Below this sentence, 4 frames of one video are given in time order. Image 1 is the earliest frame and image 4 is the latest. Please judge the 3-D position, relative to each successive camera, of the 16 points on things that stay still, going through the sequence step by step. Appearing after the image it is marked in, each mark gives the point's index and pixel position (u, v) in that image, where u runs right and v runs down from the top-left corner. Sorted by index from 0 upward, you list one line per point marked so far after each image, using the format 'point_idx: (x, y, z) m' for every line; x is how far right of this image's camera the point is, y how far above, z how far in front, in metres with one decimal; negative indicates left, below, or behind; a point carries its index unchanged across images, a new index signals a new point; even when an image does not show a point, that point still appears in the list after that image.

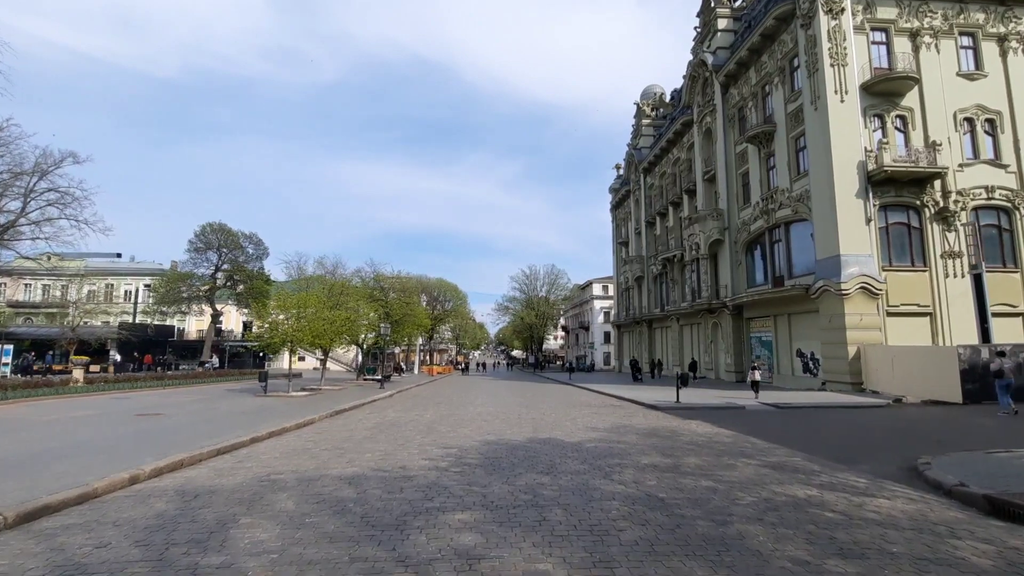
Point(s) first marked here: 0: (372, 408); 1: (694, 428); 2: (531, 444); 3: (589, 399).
0: (-4.3, -3.7, +16.9) m
1: (+3.8, -2.9, +11.2) m
2: (+0.3, -2.6, +9.0) m
3: (+2.7, -4.0, +19.5) m
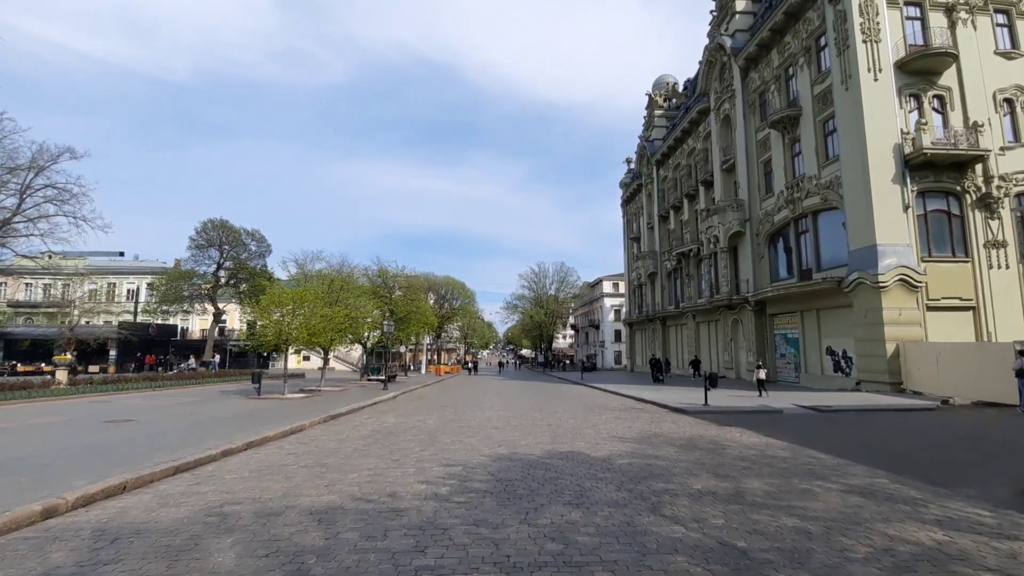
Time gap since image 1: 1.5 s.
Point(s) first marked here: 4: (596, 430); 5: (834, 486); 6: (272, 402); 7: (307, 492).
0: (-4.0, -3.5, +15.4) m
1: (+4.0, -2.7, +9.6) m
2: (+0.5, -2.4, +7.5) m
3: (+3.1, -3.8, +17.9) m
4: (+1.6, -2.7, +10.5) m
5: (+3.6, -2.2, +6.2) m
6: (-7.8, -3.7, +17.8) m
7: (-2.3, -2.3, +6.1) m
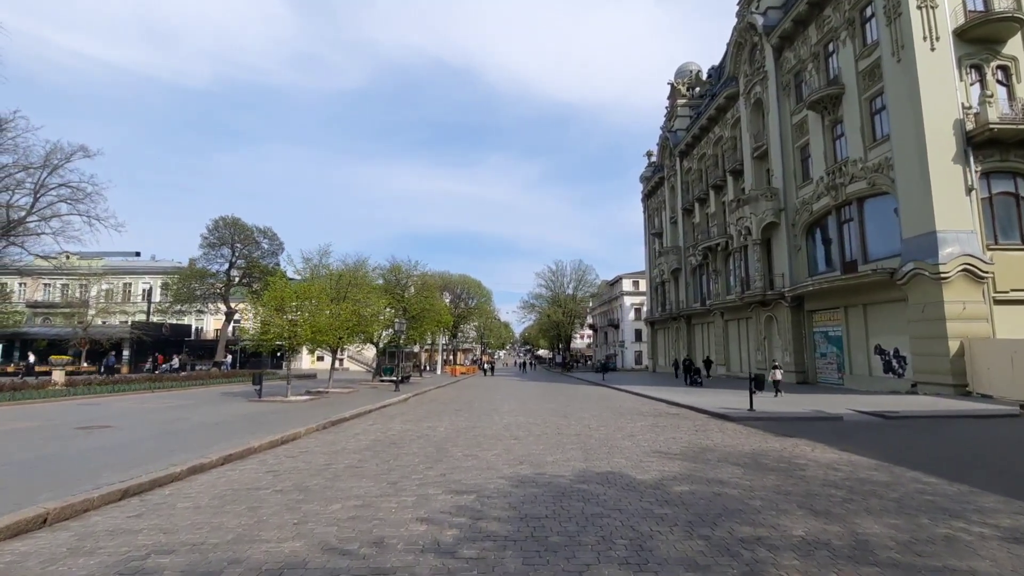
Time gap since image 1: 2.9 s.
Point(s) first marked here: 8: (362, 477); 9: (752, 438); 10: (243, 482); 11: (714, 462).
0: (-3.5, -3.3, +13.9) m
1: (+4.4, -2.4, +7.9) m
2: (+0.8, -2.1, +5.9) m
3: (+3.7, -3.5, +16.2) m
4: (+2.0, -2.5, +8.9) m
5: (+3.9, -2.0, +4.5) m
6: (-7.2, -3.5, +16.5) m
7: (-2.0, -2.1, +4.6) m
8: (-1.8, -2.3, +6.6) m
9: (+4.2, -2.6, +9.5) m
10: (-3.3, -2.4, +6.8) m
11: (+2.7, -2.3, +7.2) m
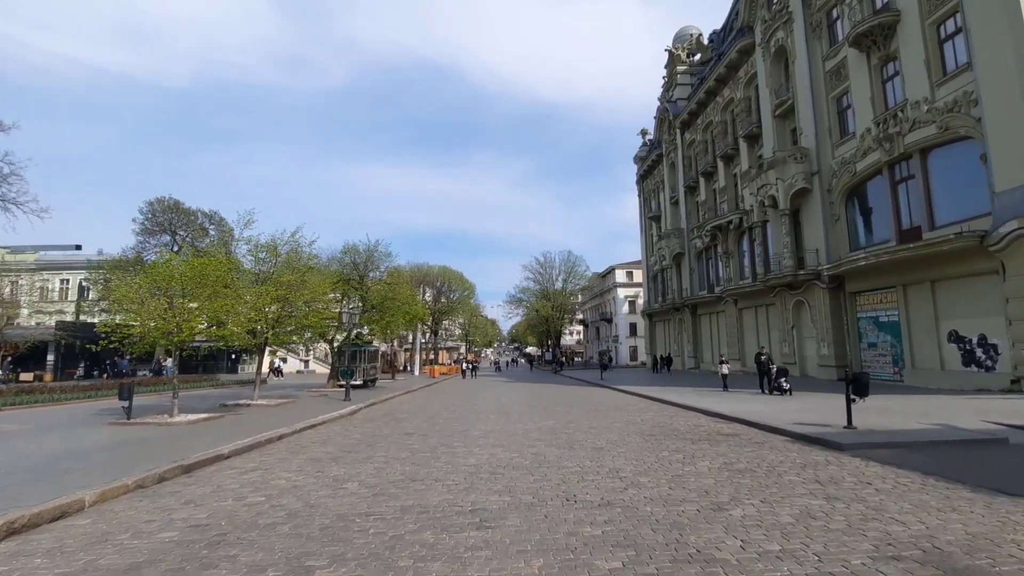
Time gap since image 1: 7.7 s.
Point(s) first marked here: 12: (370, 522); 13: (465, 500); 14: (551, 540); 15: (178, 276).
0: (-3.9, -2.7, +8.9) m
1: (+4.1, -1.7, +3.1) m
2: (+0.6, -1.4, +0.9) m
3: (+3.2, -2.8, +11.4) m
4: (+1.7, -1.8, +4.0) m
5: (+3.7, -1.3, -0.4) m
6: (-7.6, -2.9, +11.4) m
7: (-2.2, -1.4, -0.4) m
8: (-2.1, -1.7, +1.6) m
9: (+3.9, -1.9, +4.7) m
10: (-3.6, -1.8, +1.8) m
11: (+2.4, -1.6, +2.3) m
12: (-1.2, -2.0, +4.7) m
13: (-0.5, -2.0, +5.2) m
14: (+0.3, -1.8, +4.0) m
15: (-9.4, +0.3, +16.2) m
